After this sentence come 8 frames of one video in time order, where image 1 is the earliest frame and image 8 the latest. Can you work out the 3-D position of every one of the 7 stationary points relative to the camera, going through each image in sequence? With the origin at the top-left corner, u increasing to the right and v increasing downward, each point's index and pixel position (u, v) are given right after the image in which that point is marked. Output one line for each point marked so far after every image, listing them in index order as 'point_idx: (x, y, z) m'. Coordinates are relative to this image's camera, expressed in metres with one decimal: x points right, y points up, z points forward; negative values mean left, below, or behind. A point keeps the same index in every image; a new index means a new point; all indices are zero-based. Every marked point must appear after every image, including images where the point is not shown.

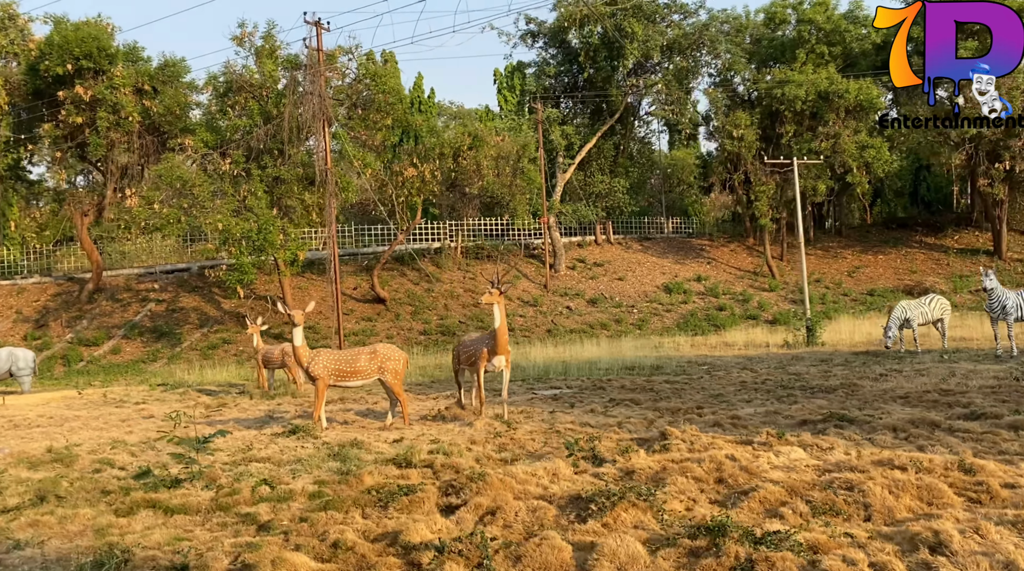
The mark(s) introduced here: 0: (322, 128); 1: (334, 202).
0: (-4.0, +3.3, +19.1) m
1: (-3.8, +1.8, +19.3) m
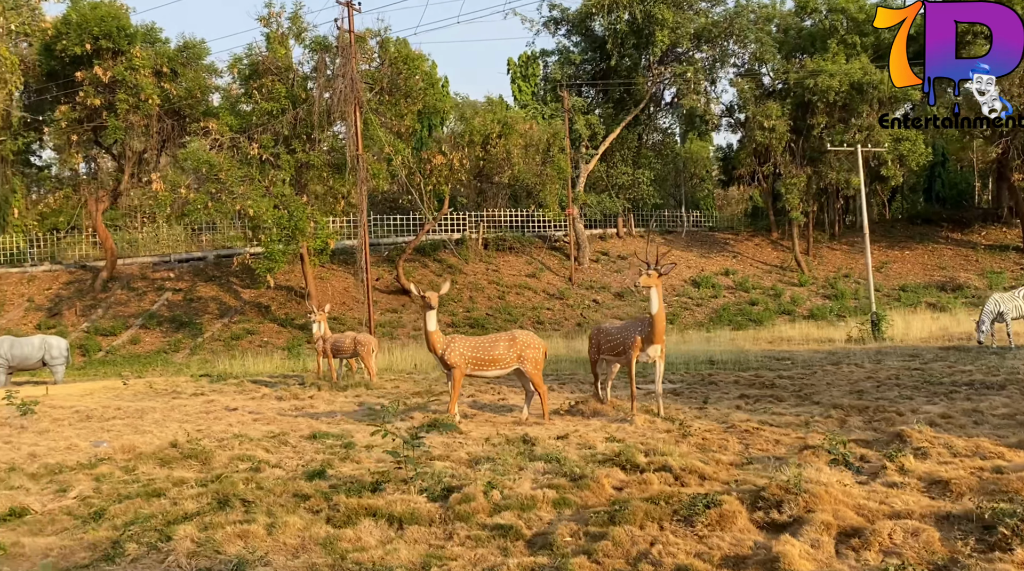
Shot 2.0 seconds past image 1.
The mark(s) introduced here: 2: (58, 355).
0: (-3.2, +3.5, +18.7) m
1: (-3.0, +2.0, +18.9) m
2: (-6.4, -1.0, +13.3) m
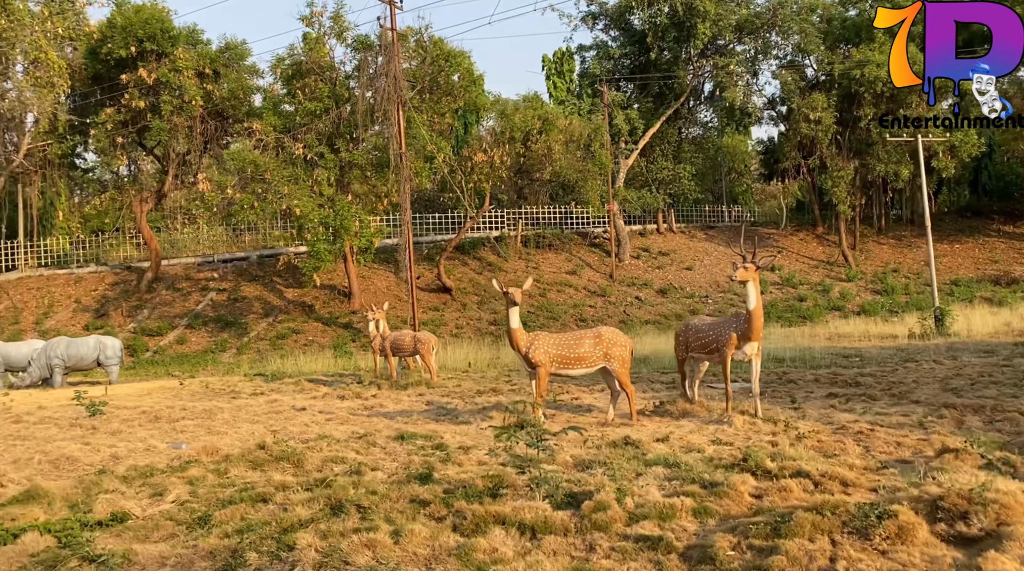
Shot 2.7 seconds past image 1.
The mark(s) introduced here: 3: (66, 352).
0: (-2.4, +3.6, +18.6) m
1: (-2.1, +2.0, +18.8) m
2: (-5.7, -1.0, +13.3) m
3: (-6.3, -0.9, +13.2) m
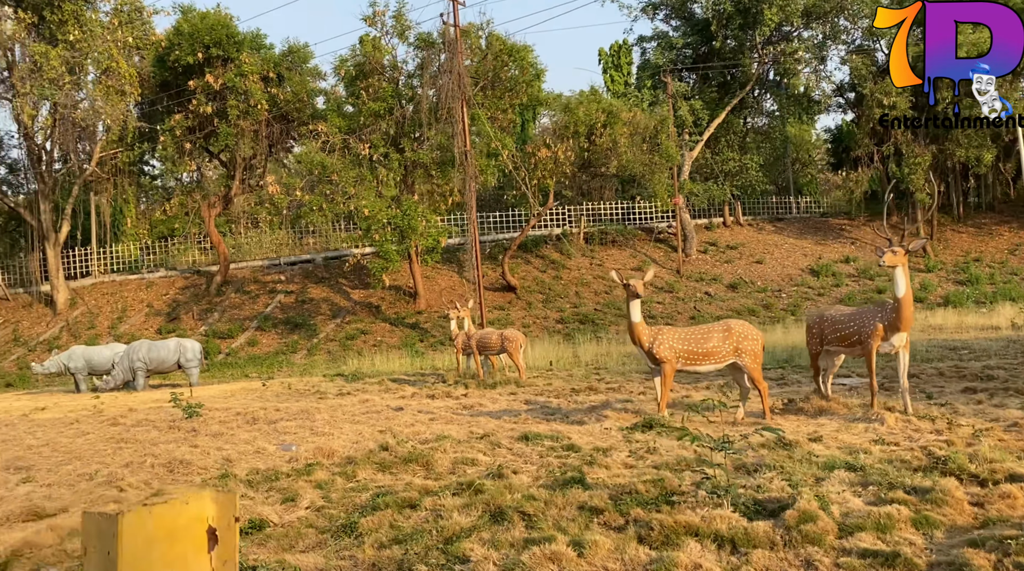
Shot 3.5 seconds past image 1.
0: (-1.0, +3.6, +18.5) m
1: (-0.8, +2.0, +18.7) m
2: (-4.6, -1.0, +13.4) m
3: (-5.2, -1.0, +13.4) m
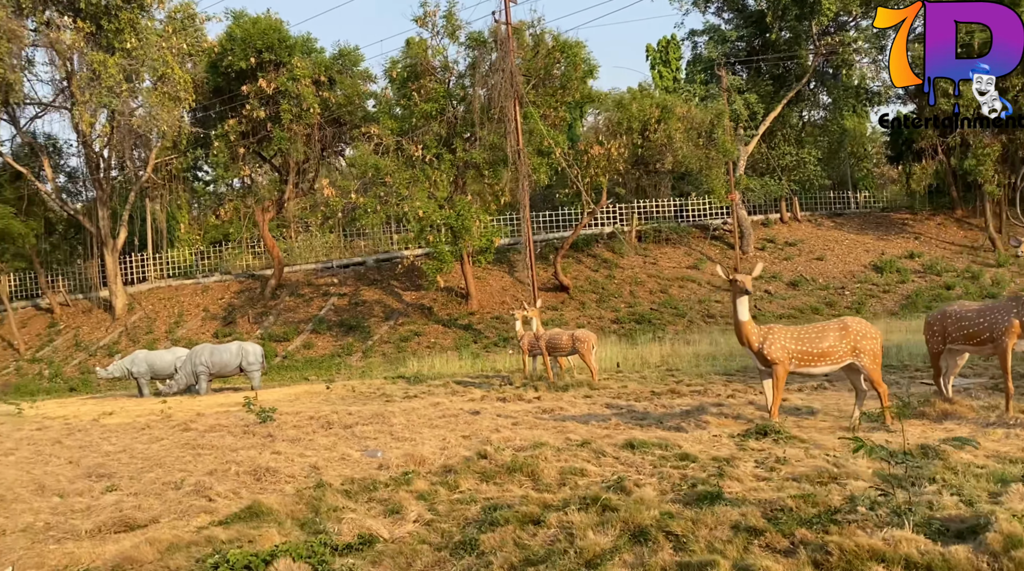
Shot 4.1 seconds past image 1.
0: (0.0, +3.6, +18.3) m
1: (+0.3, +2.0, +18.5) m
2: (-3.7, -1.1, +13.4) m
3: (-4.3, -1.1, +13.4) m
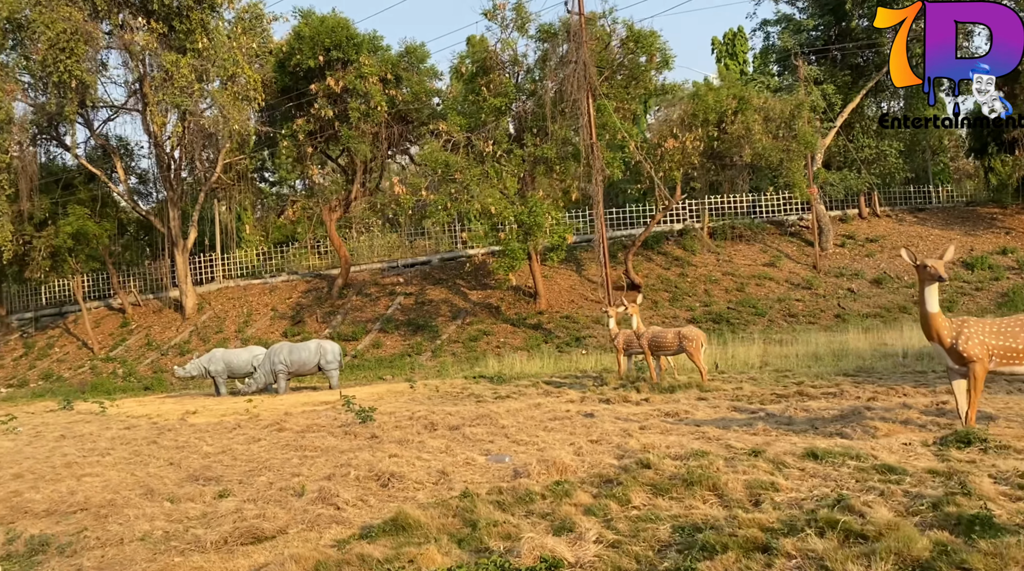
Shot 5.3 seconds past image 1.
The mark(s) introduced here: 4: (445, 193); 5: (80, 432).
0: (+1.5, +3.6, +17.9) m
1: (+1.8, +2.1, +18.1) m
2: (-2.6, -1.0, +13.2) m
3: (-3.2, -1.0, +13.2) m
4: (-1.4, +2.0, +19.8) m
5: (-4.9, -1.7, +10.6) m
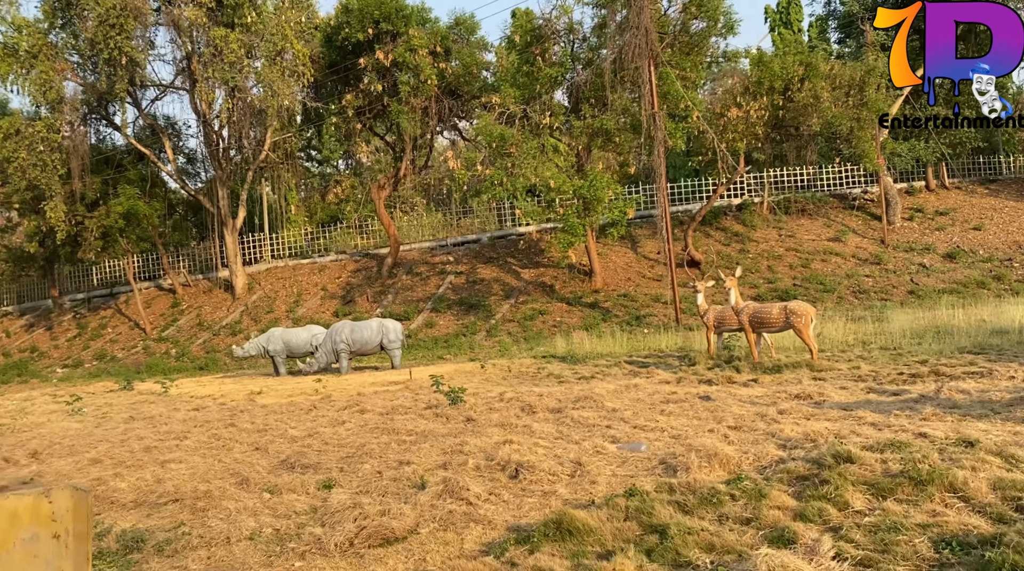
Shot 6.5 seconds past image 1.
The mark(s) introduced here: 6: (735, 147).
0: (+2.6, +4.0, +17.2) m
1: (+2.9, +2.5, +17.4) m
2: (-1.6, -0.7, +12.8) m
3: (-2.2, -0.7, +12.8) m
4: (-0.2, +2.4, +19.3) m
5: (-4.0, -1.4, +10.3) m
6: (+4.8, +2.9, +20.0) m
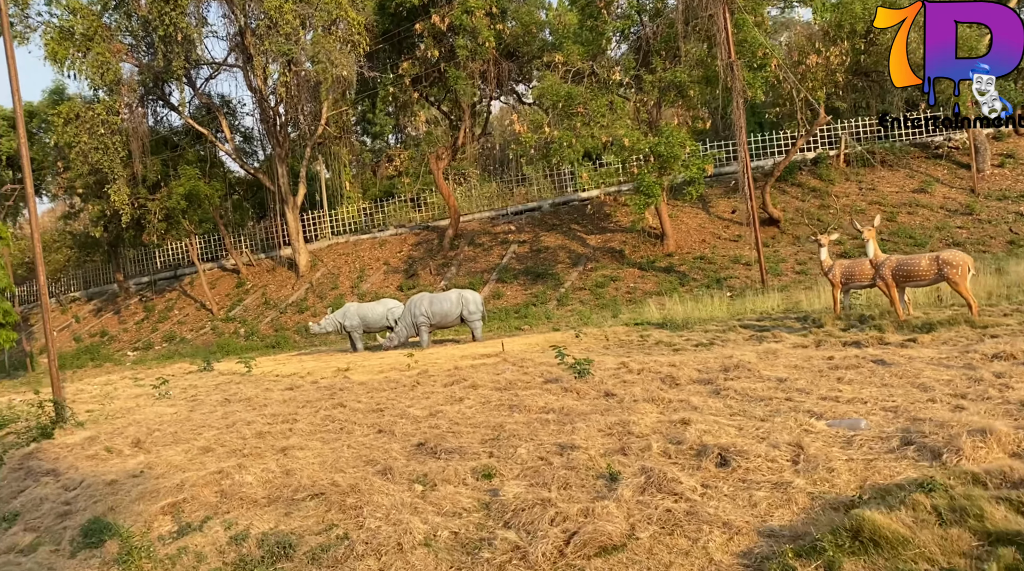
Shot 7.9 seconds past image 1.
0: (+3.8, +4.7, +16.3) m
1: (+4.1, +3.2, +16.5) m
2: (-0.5, -0.3, +12.3) m
3: (-1.1, -0.3, +12.3) m
4: (+1.1, +3.1, +18.6) m
5: (-3.0, -1.2, +10.0) m
6: (+6.2, +3.8, +19.0) m
